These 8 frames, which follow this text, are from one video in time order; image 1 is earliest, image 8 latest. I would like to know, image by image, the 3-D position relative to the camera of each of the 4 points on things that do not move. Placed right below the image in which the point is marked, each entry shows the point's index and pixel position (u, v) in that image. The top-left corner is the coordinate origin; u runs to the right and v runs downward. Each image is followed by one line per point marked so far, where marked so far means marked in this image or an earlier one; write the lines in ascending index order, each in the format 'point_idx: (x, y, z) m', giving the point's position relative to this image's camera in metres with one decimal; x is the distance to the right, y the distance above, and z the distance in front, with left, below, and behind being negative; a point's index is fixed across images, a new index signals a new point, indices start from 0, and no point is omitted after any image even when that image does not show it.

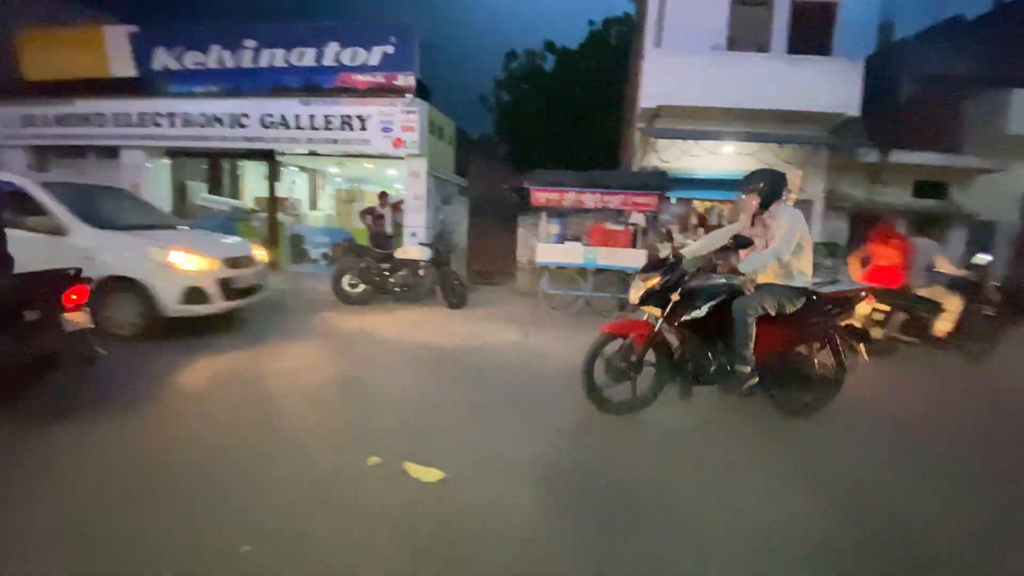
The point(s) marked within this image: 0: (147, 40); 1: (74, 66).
0: (-8.0, +5.4, +10.2) m
1: (-9.9, +4.9, +10.4) m
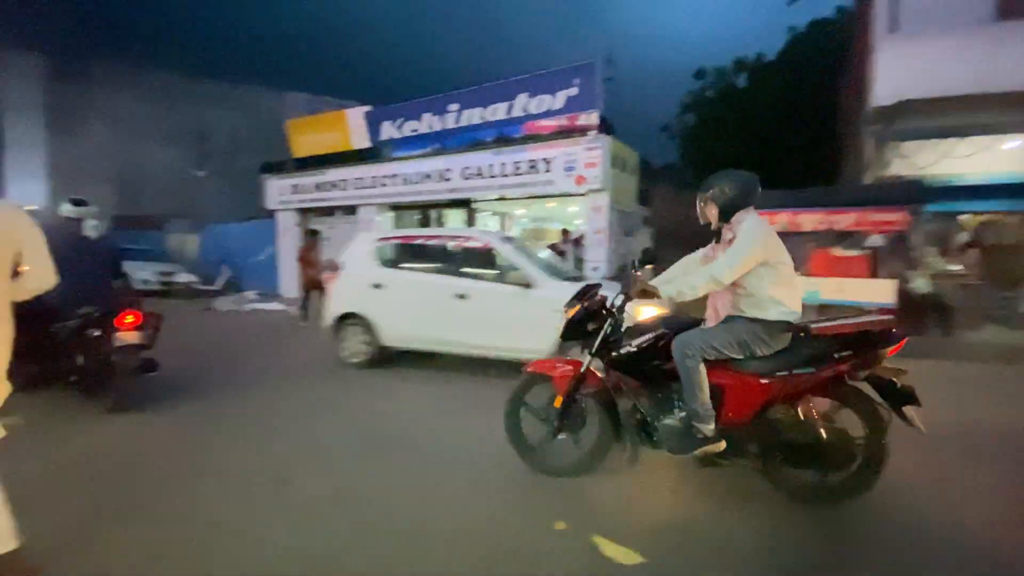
0: (-3.6, +4.6, +12.7) m
1: (-5.2, +4.1, +13.6) m
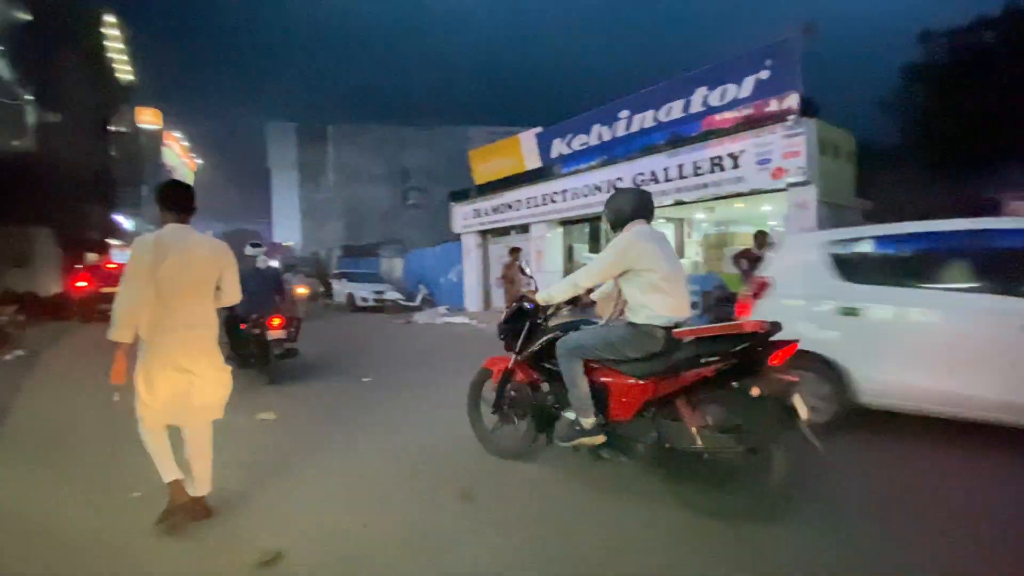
0: (+0.9, +4.2, +13.0) m
1: (-0.3, +3.6, +14.3) m
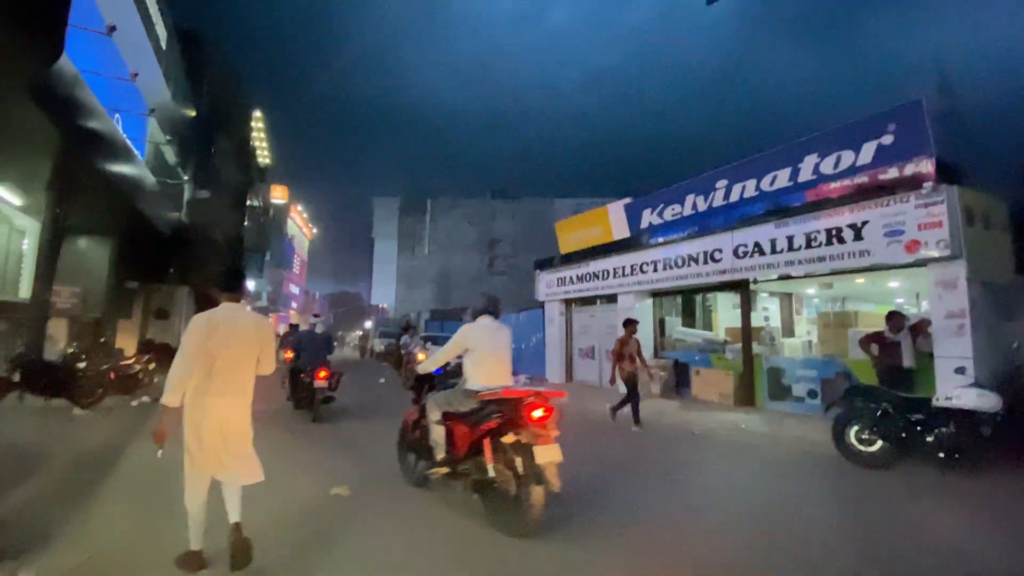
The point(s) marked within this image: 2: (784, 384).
0: (+3.3, +2.2, +12.7) m
1: (+2.4, +1.5, +14.2) m
2: (+5.6, -1.9, +9.7) m
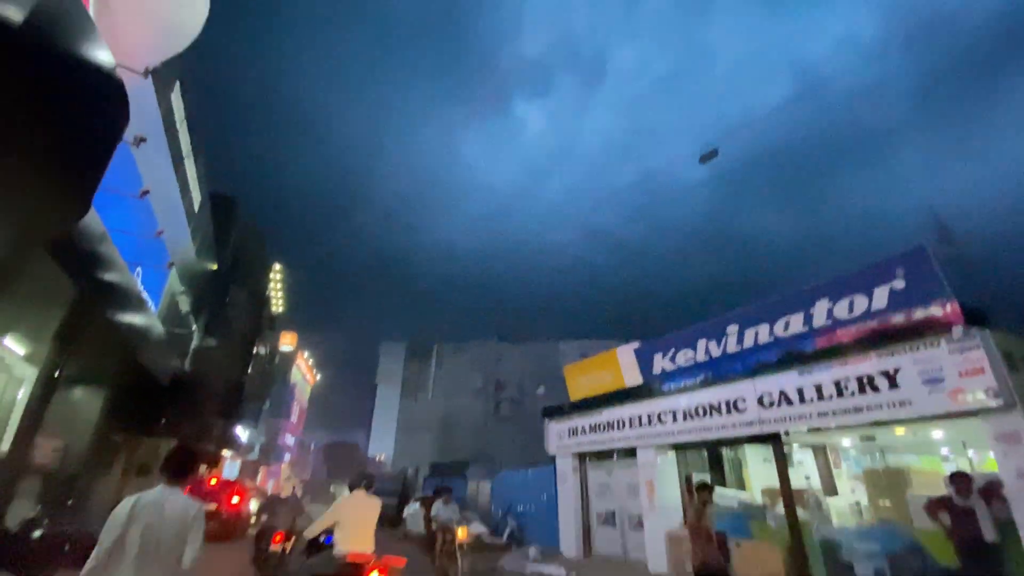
0: (+3.5, -1.7, +12.3) m
1: (+2.6, -2.8, +13.5) m
2: (+5.7, -4.7, +8.2) m
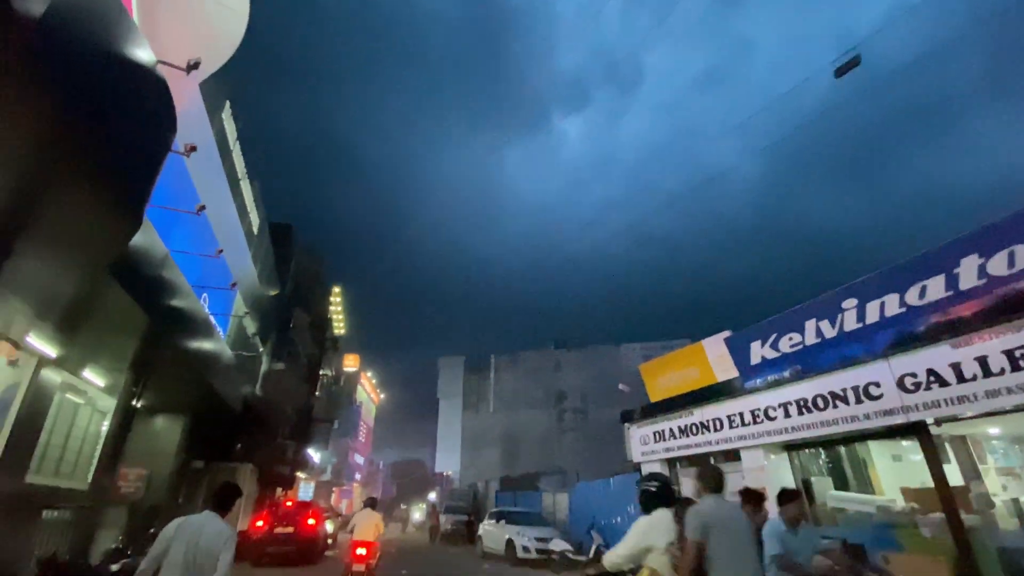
0: (+5.3, -1.2, +10.9) m
1: (+4.5, -2.4, +12.2) m
2: (+7.2, -4.0, +6.5) m
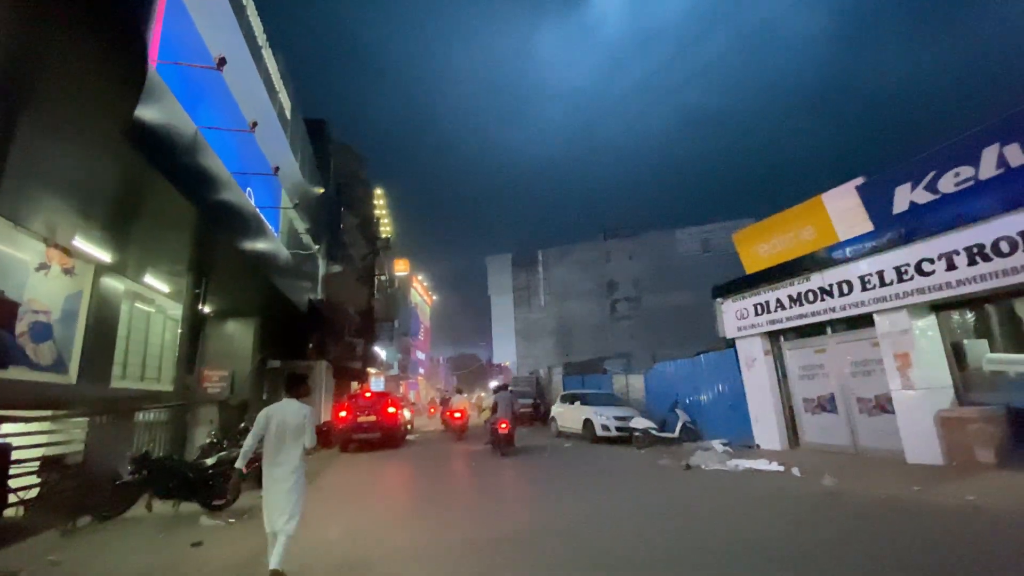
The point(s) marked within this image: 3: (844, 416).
0: (+6.8, +1.9, +9.0) m
1: (+6.3, +0.9, +10.5) m
2: (+8.7, -1.6, +5.1) m
3: (+6.6, -2.5, +9.3) m
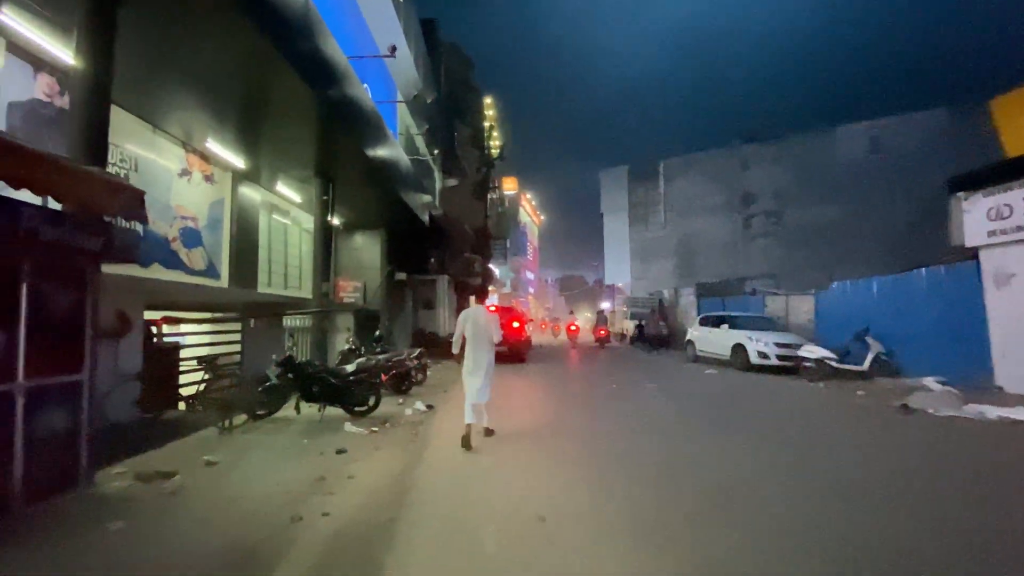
0: (+9.1, +3.4, +5.2) m
1: (+9.0, +2.7, +7.0) m
2: (+10.1, -0.8, +1.6) m
3: (+9.1, -0.9, +6.3) m
